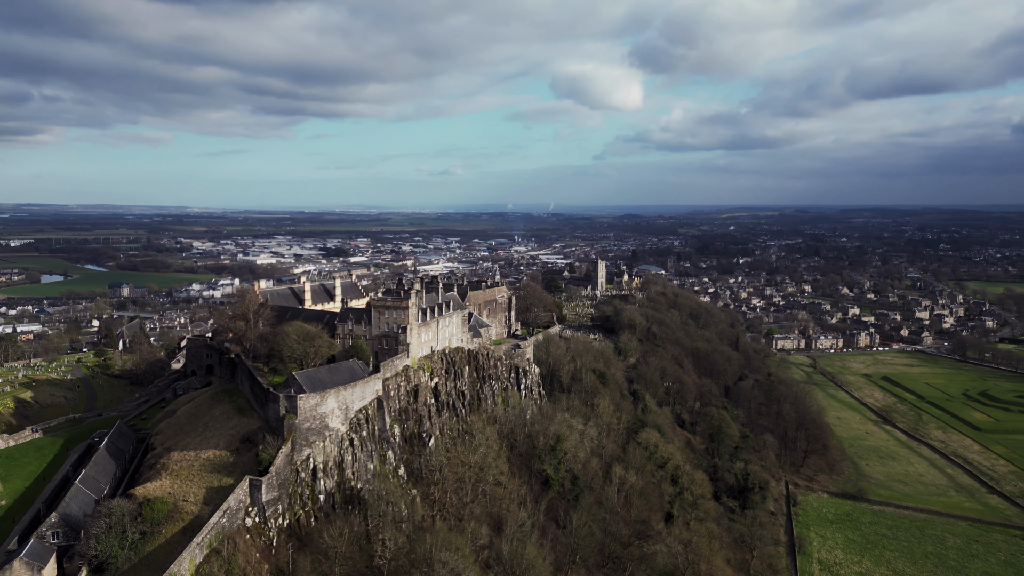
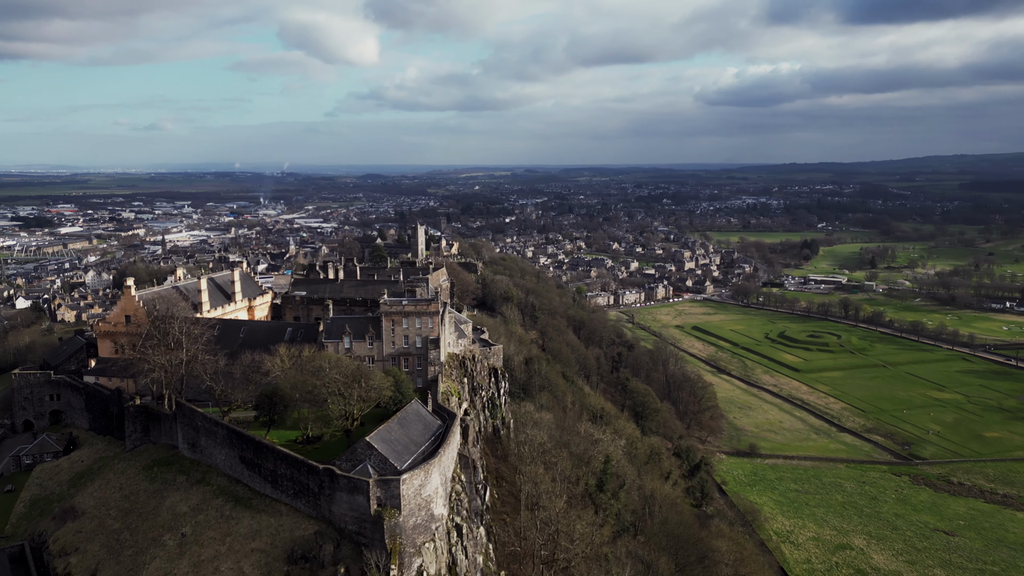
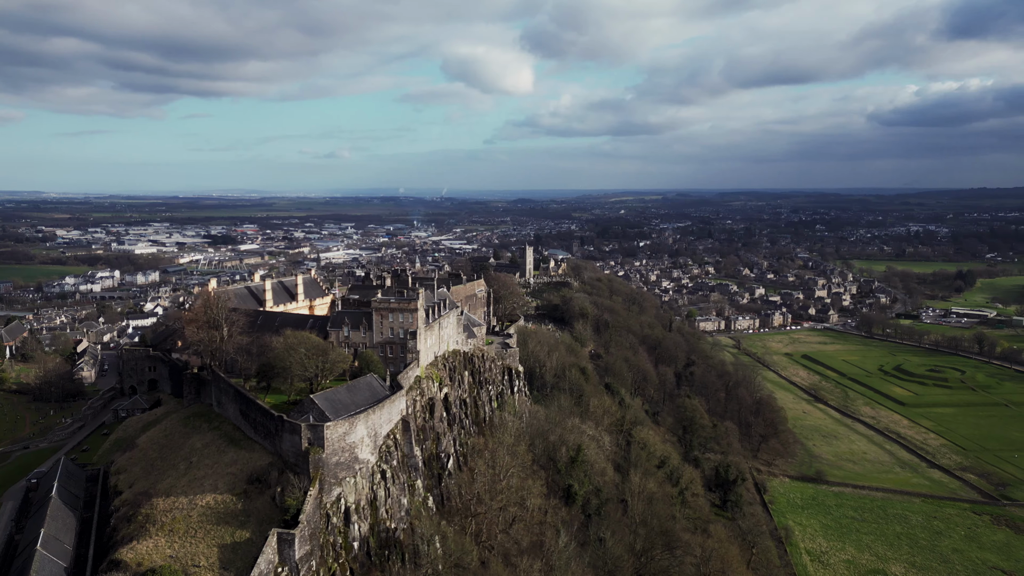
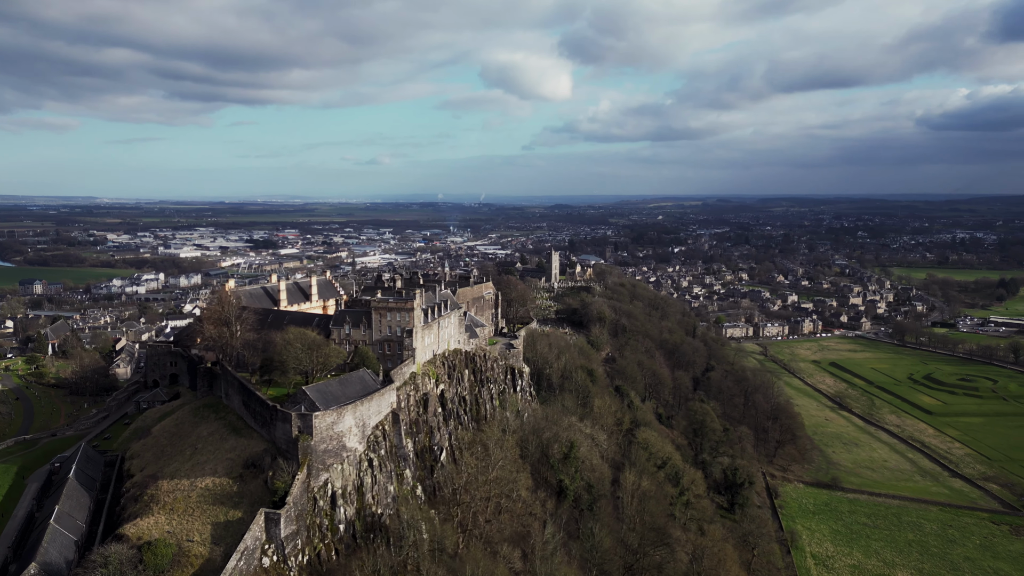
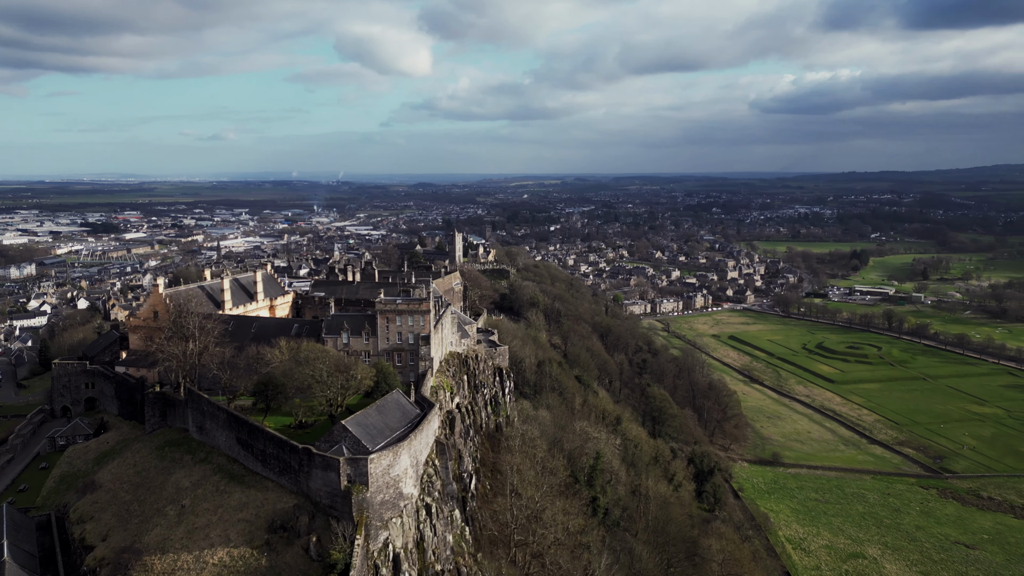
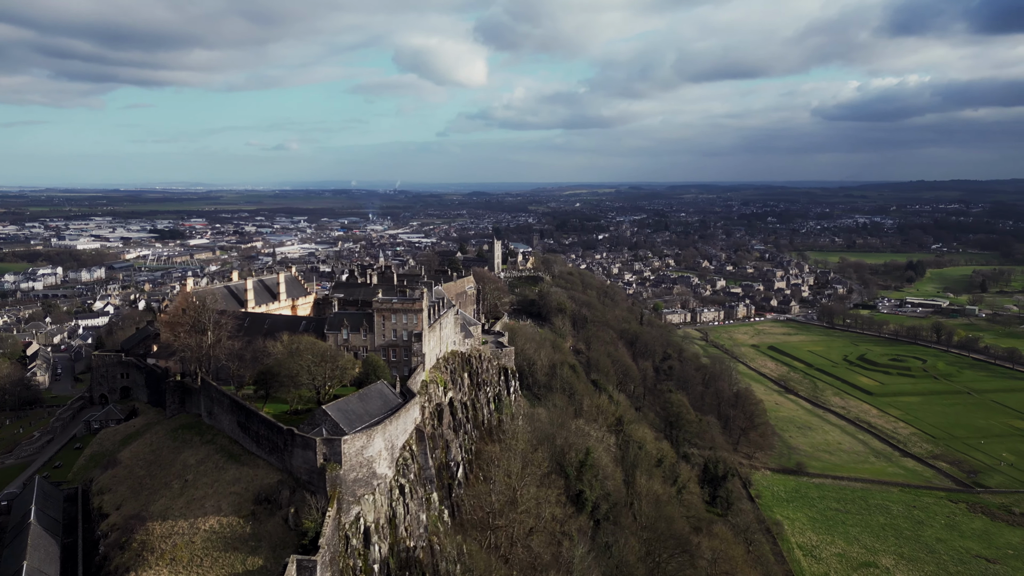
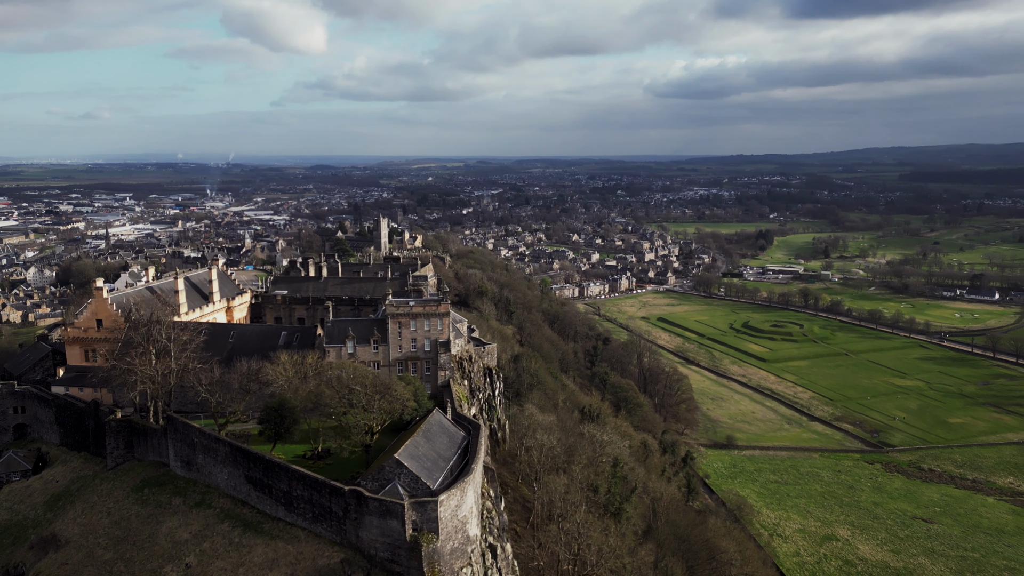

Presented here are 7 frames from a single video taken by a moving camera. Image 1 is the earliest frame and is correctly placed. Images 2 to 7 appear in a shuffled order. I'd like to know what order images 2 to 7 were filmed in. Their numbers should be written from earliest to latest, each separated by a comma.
4, 3, 6, 5, 2, 7
